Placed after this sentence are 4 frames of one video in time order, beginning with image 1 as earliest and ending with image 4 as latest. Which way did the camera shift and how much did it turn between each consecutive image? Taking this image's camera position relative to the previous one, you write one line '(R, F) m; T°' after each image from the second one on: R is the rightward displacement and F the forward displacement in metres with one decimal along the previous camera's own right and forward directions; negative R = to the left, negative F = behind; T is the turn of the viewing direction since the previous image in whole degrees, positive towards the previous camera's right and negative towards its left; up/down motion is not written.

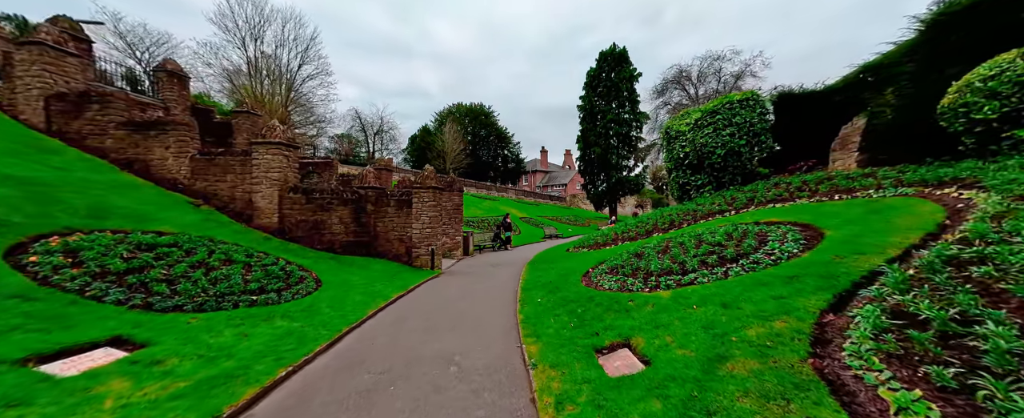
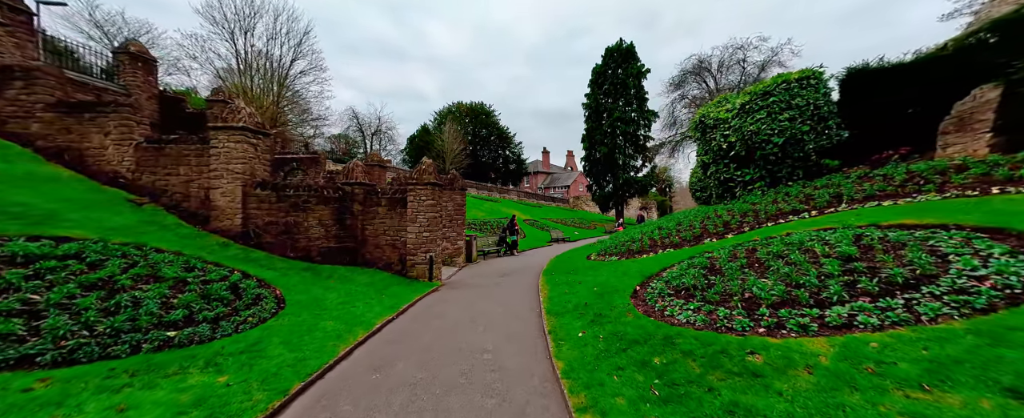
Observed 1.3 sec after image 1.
(-0.4, +2.0) m; 0°
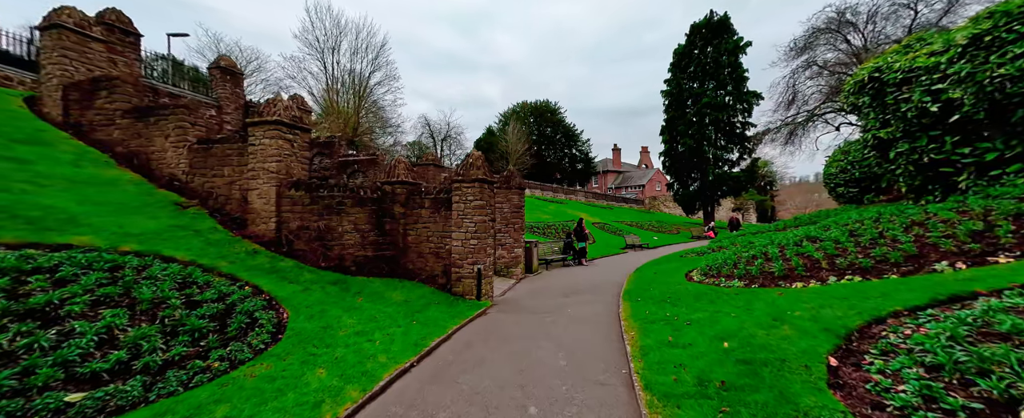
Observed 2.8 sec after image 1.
(0.0, +2.4) m; -11°
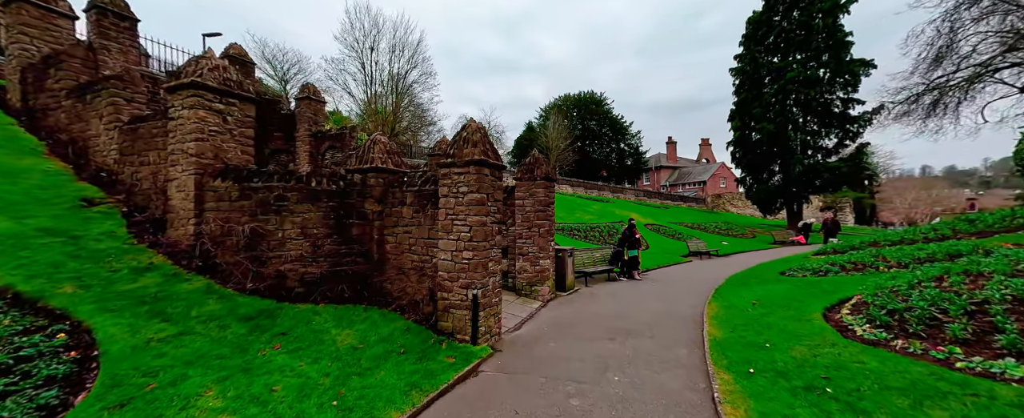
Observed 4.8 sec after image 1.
(+0.5, +3.4) m; -7°
